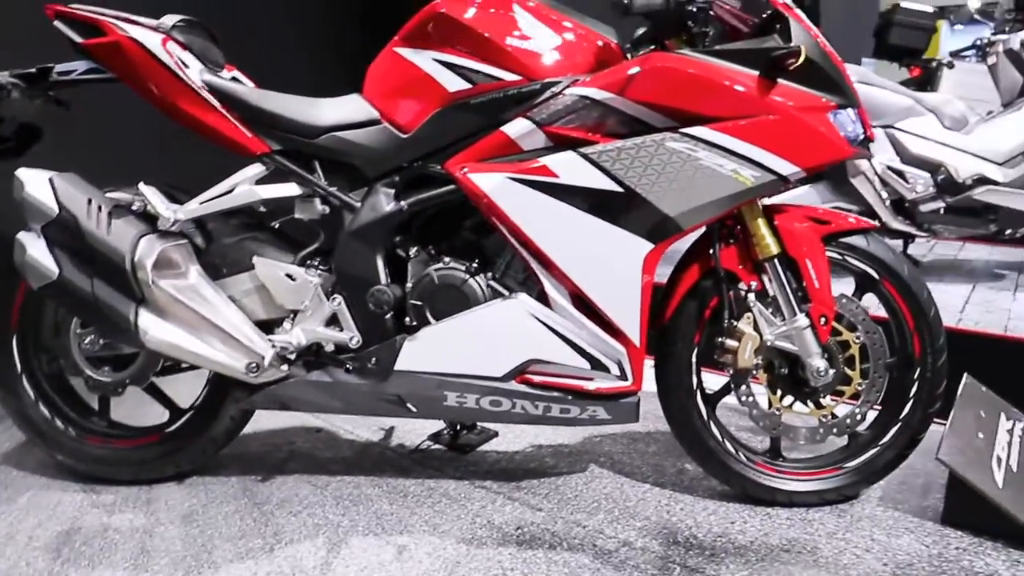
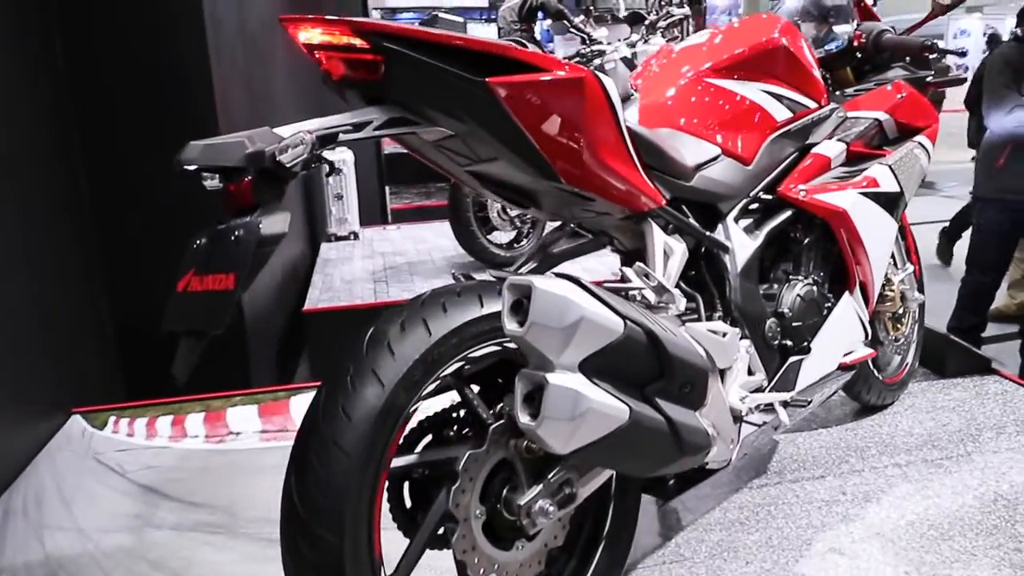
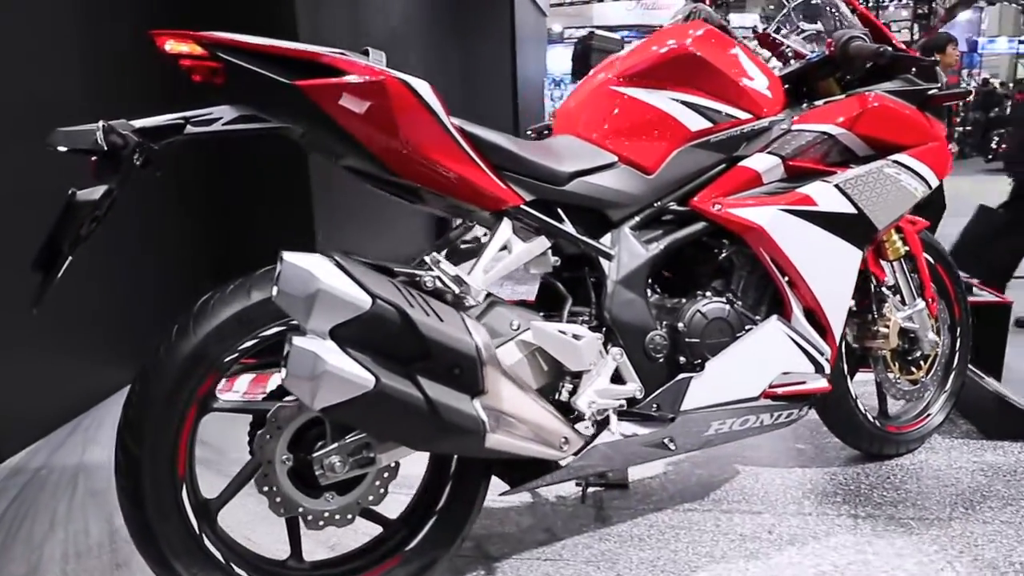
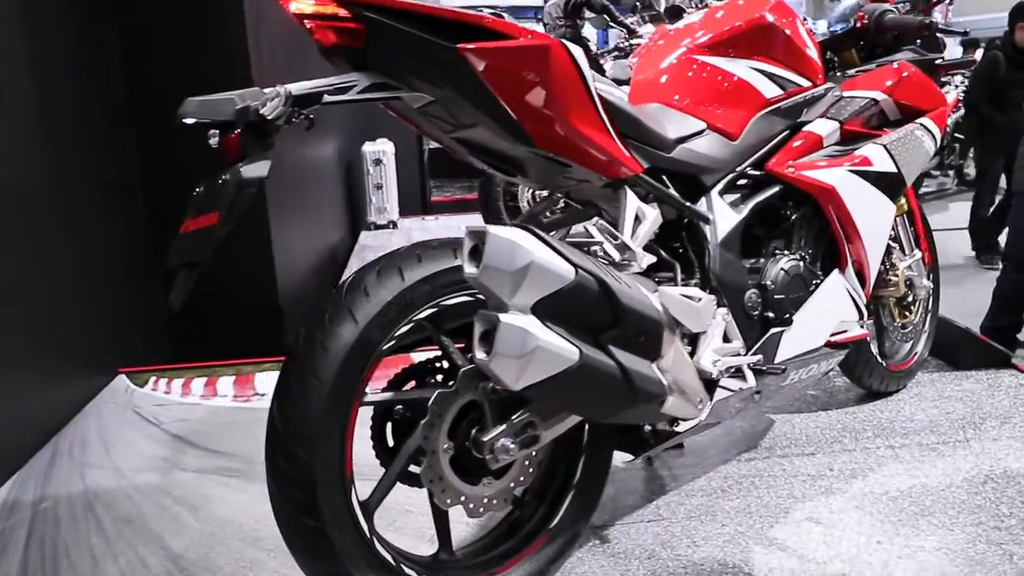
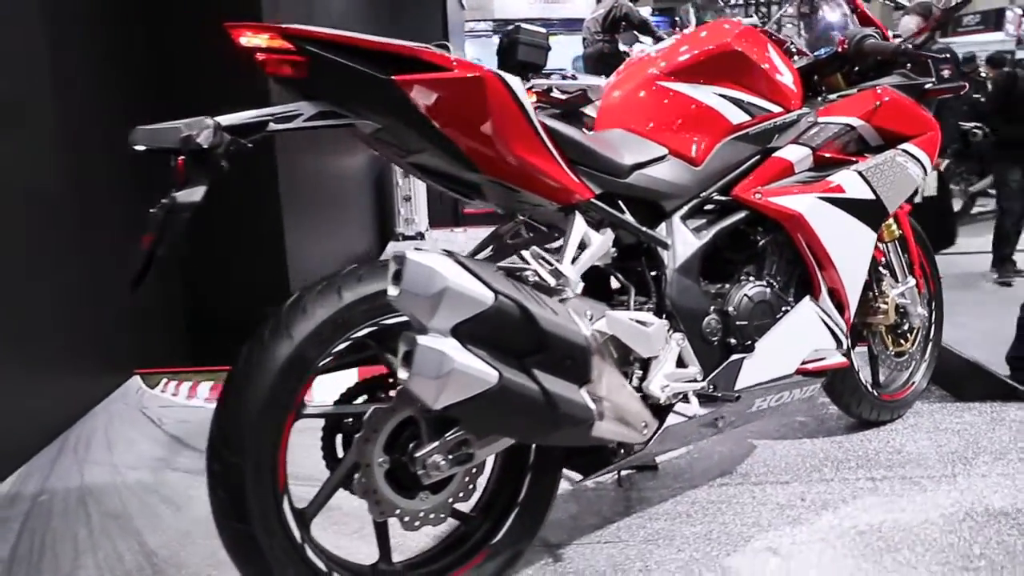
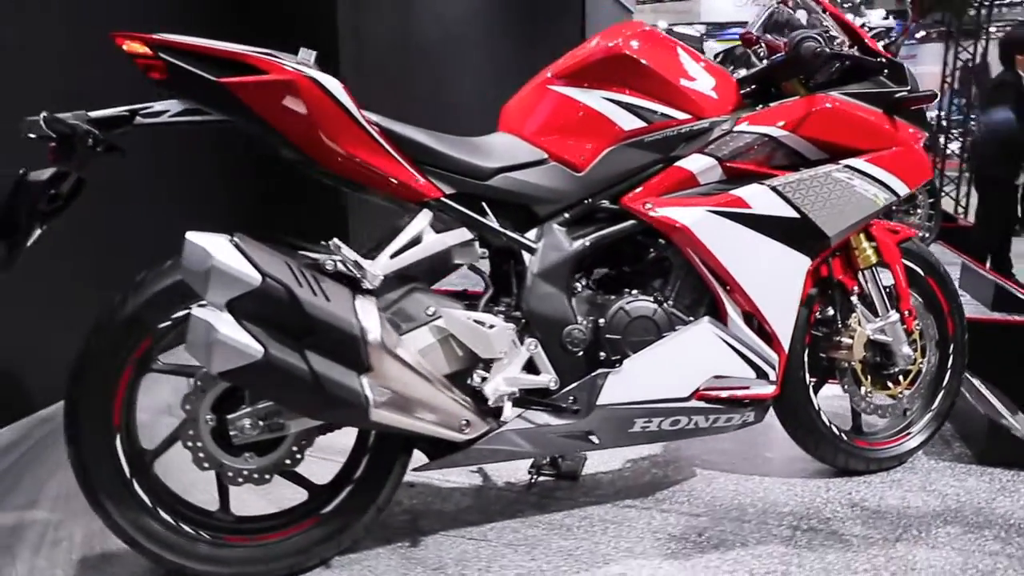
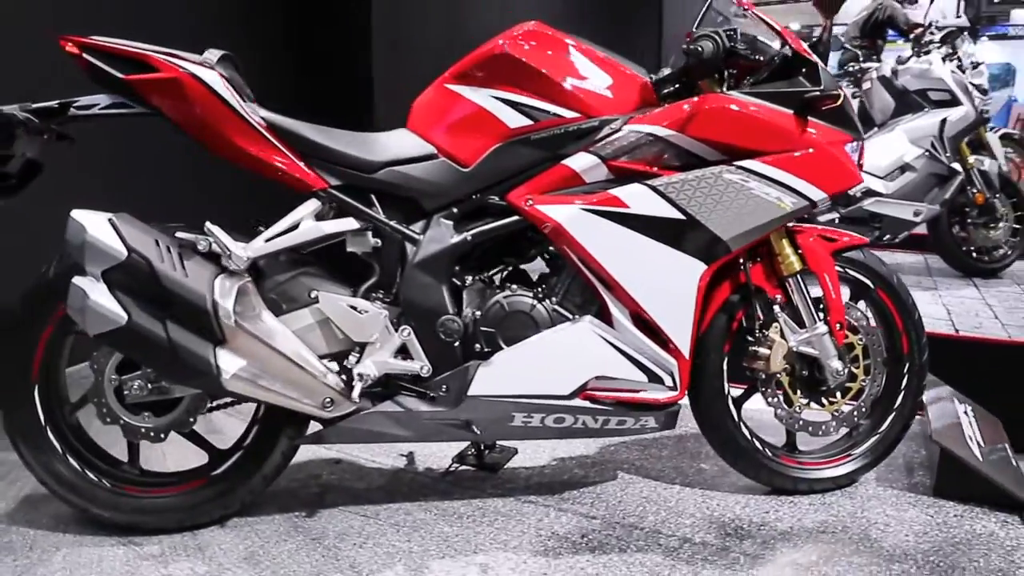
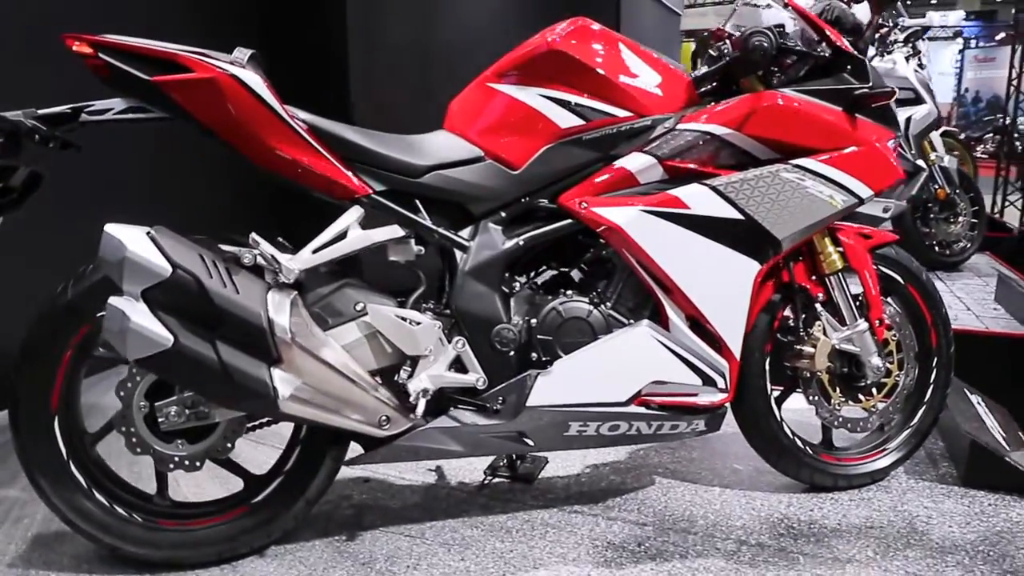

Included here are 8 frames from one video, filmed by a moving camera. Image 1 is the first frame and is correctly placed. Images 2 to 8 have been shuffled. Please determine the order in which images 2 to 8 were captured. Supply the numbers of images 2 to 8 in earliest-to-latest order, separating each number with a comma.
7, 8, 6, 3, 5, 4, 2
